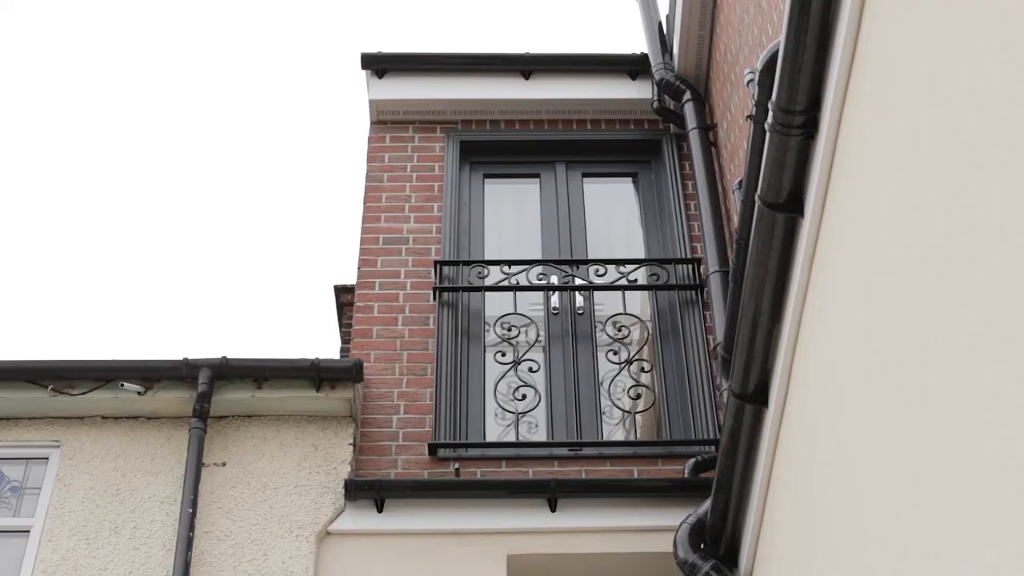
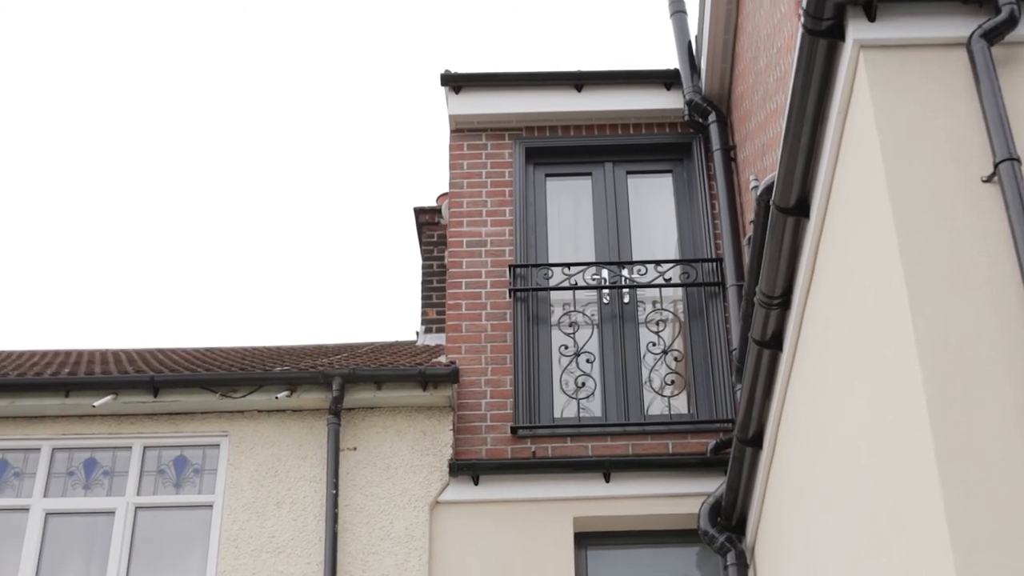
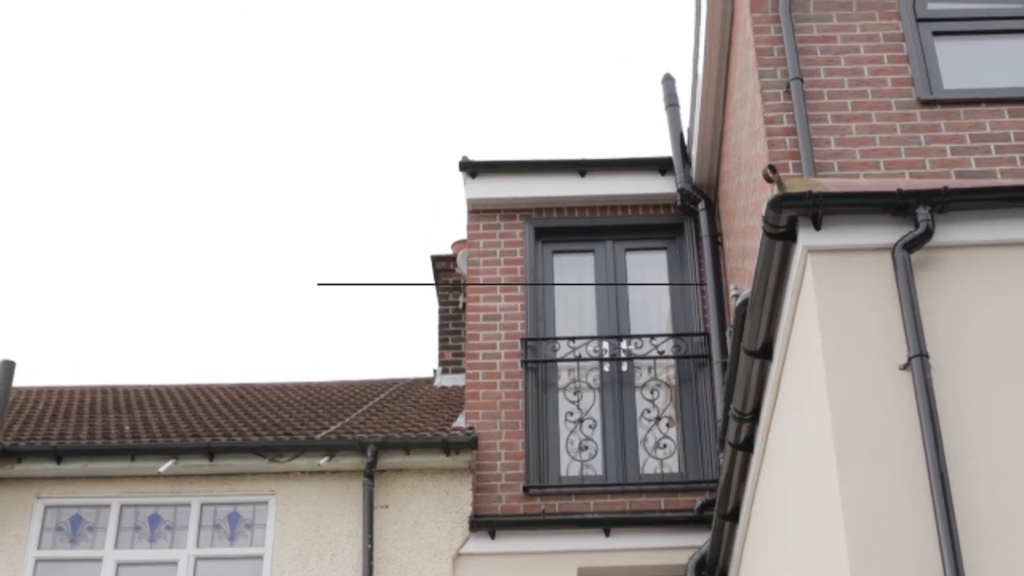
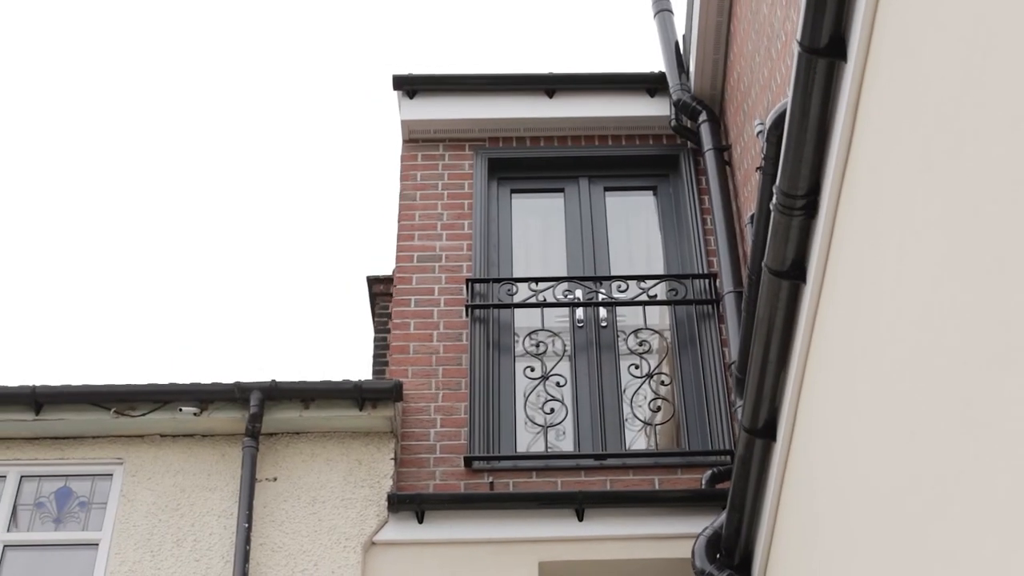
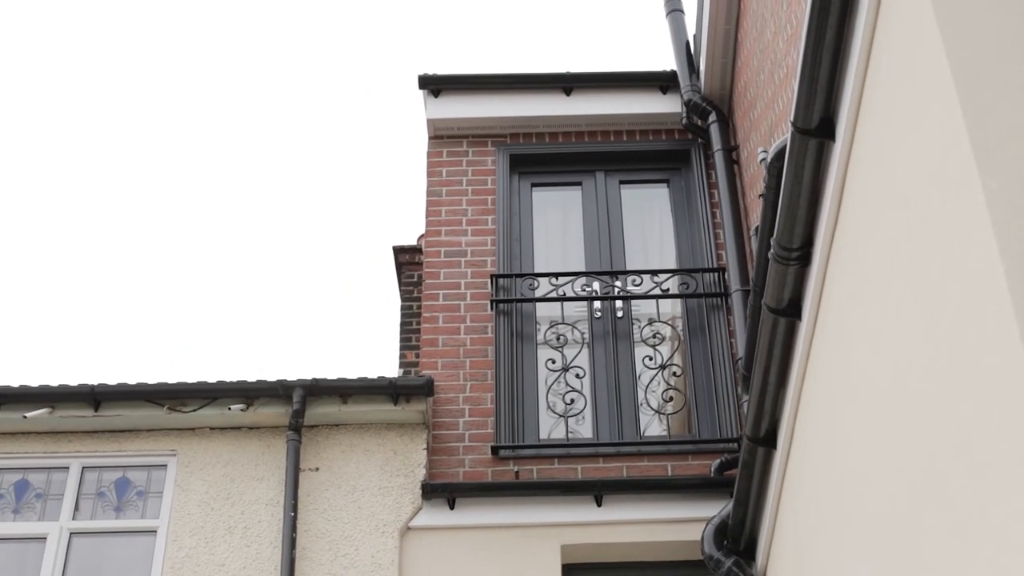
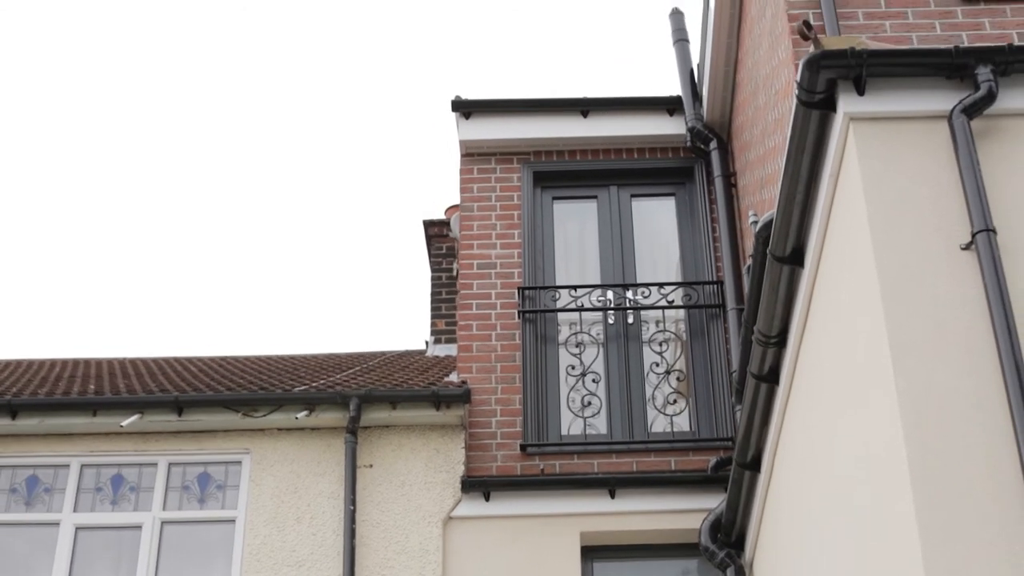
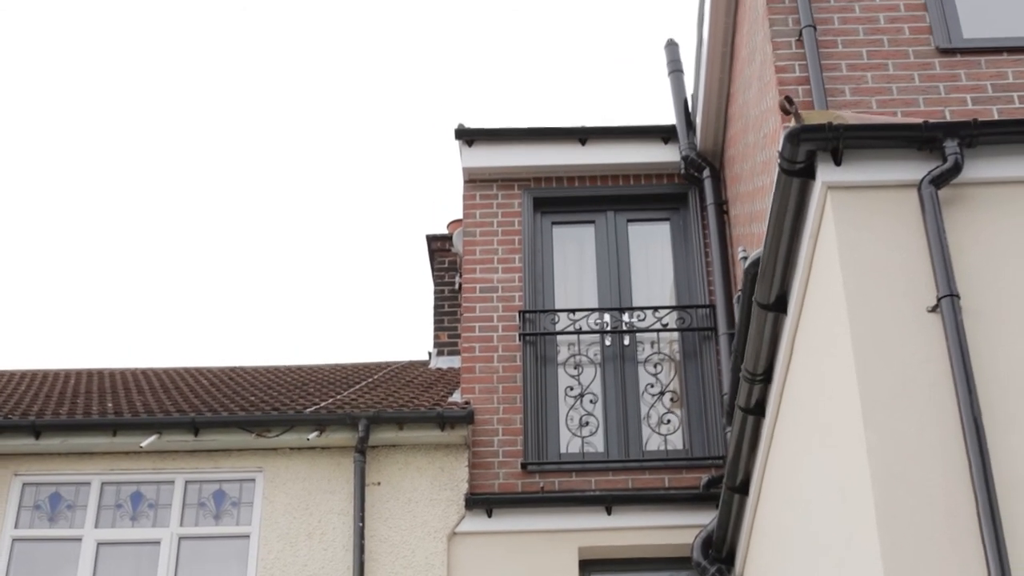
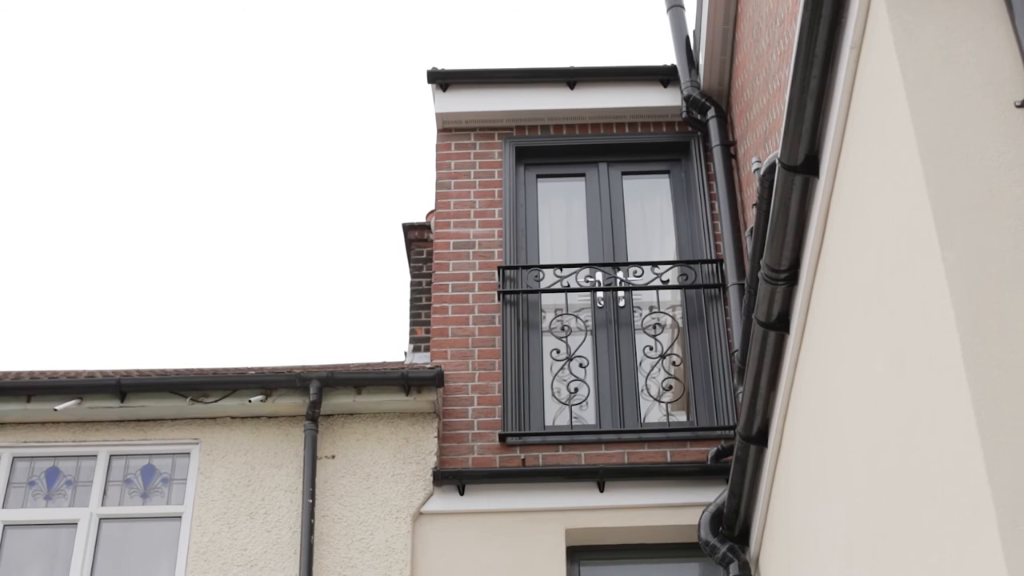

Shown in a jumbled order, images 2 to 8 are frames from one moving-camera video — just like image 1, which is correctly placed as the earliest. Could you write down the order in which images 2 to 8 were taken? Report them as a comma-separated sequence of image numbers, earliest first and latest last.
4, 5, 8, 2, 6, 7, 3
